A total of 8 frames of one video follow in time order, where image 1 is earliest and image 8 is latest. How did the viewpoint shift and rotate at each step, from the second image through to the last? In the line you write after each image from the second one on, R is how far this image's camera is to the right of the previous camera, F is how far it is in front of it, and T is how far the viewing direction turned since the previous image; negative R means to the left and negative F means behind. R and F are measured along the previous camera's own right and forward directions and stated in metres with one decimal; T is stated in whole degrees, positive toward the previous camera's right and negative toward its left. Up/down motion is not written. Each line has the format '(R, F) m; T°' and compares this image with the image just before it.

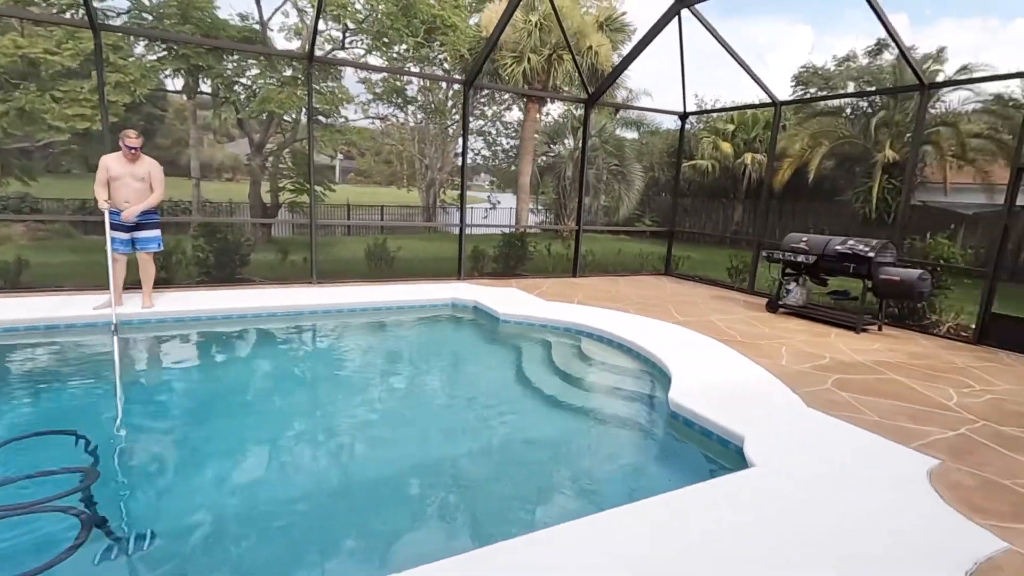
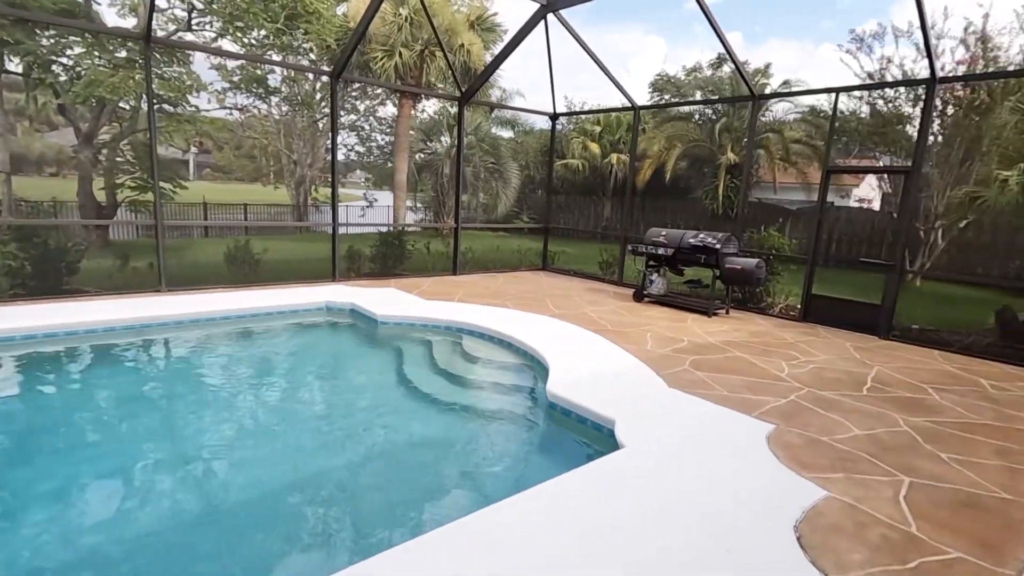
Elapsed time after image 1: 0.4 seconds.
(0.0, 0.0) m; +12°
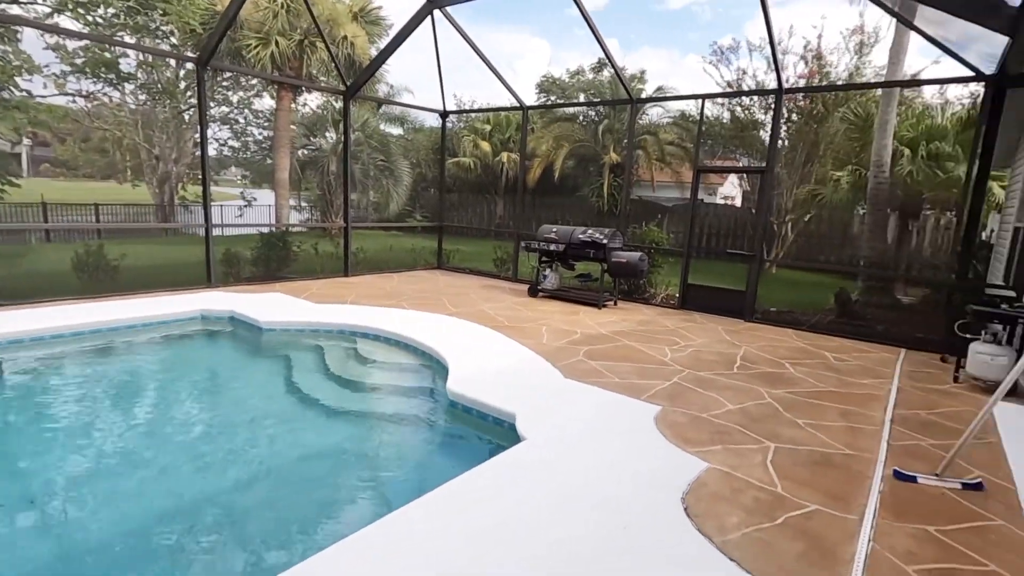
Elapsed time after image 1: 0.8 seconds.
(0.0, 0.0) m; +11°
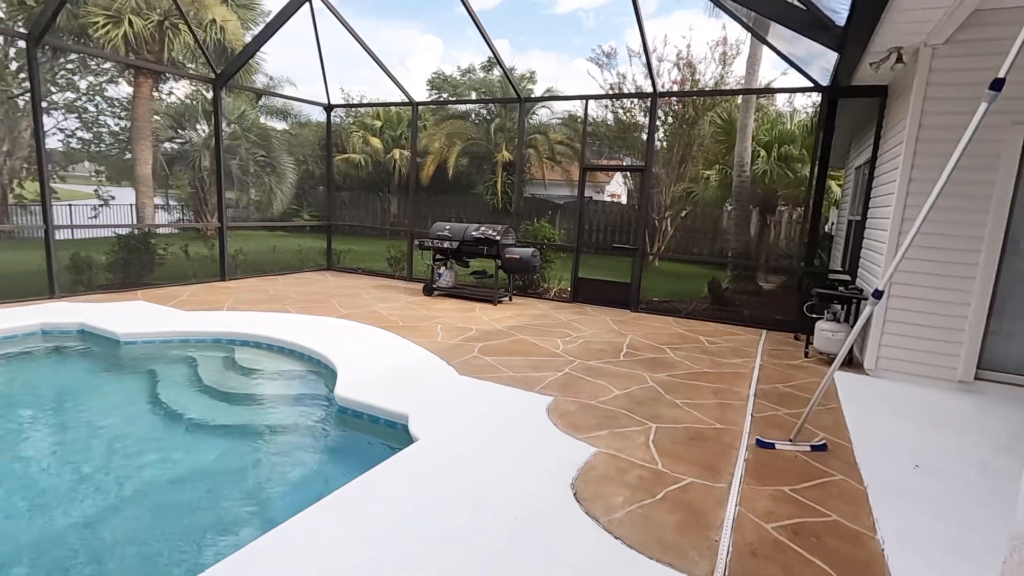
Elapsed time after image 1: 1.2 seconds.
(+0.1, 0.0) m; +11°
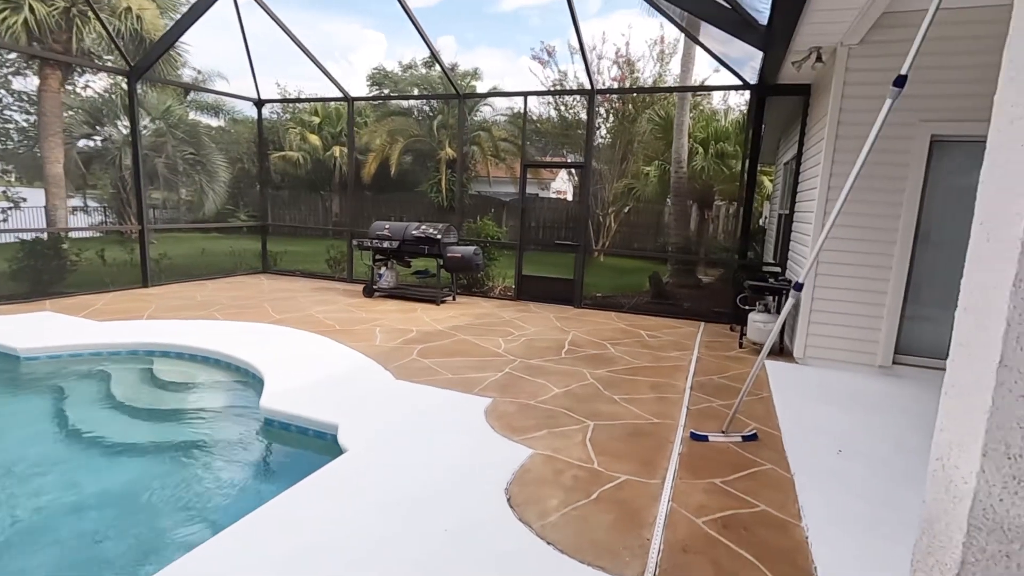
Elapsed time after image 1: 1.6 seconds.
(+0.1, +0.1) m; +5°
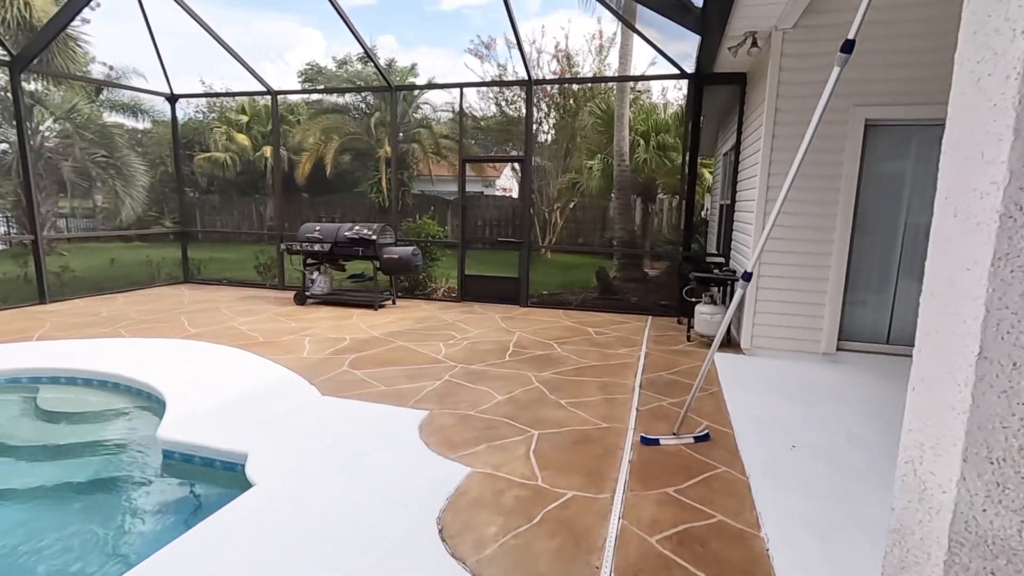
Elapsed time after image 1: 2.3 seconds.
(+0.1, +0.3) m; +5°
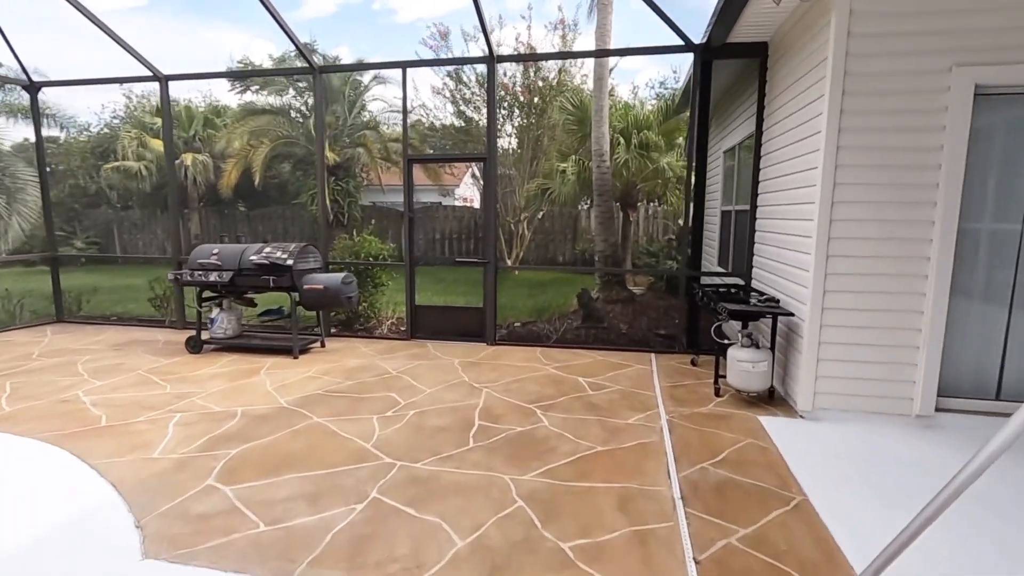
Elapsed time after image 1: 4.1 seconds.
(0.0, +1.5) m; +4°
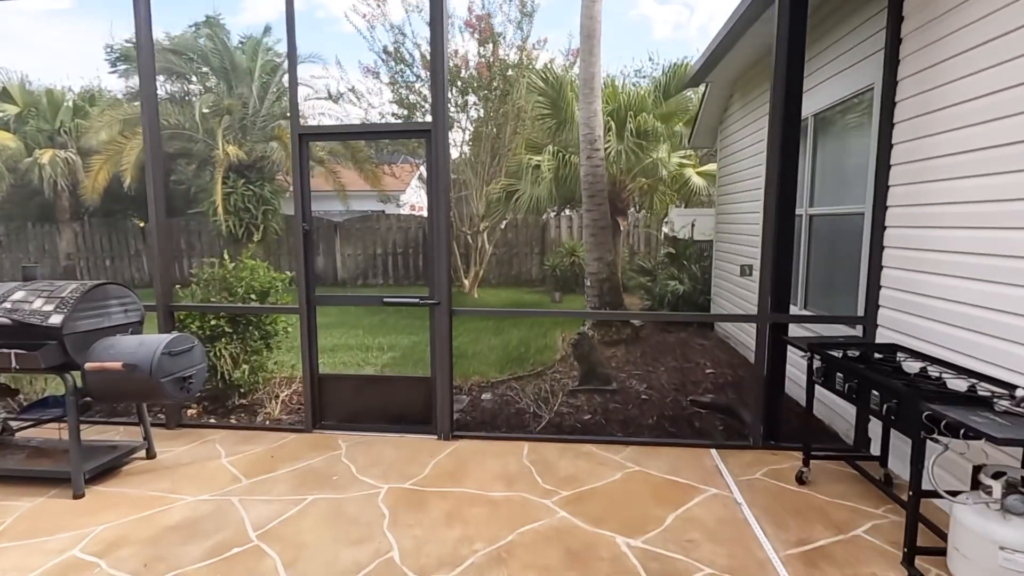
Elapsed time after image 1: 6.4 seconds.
(-0.1, +2.2) m; +5°
